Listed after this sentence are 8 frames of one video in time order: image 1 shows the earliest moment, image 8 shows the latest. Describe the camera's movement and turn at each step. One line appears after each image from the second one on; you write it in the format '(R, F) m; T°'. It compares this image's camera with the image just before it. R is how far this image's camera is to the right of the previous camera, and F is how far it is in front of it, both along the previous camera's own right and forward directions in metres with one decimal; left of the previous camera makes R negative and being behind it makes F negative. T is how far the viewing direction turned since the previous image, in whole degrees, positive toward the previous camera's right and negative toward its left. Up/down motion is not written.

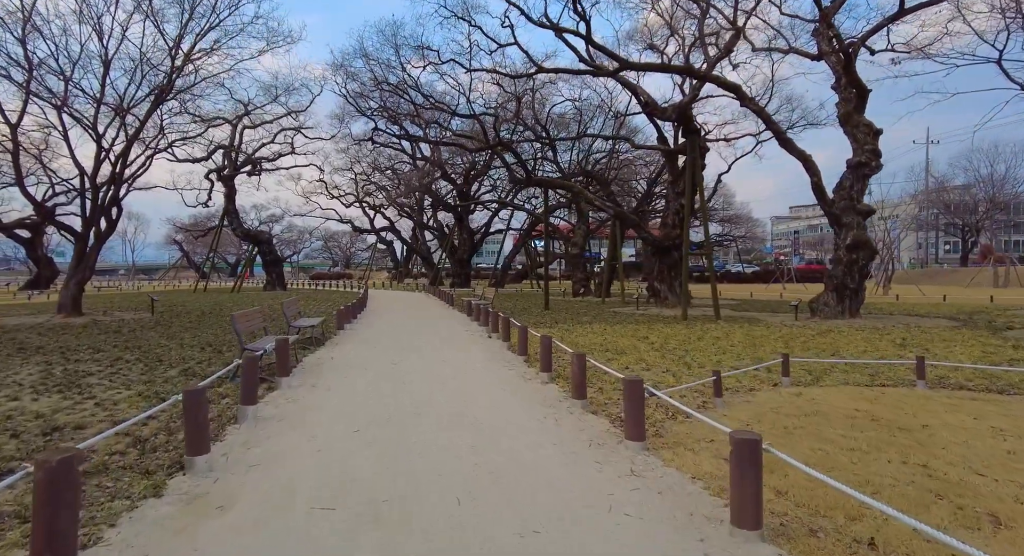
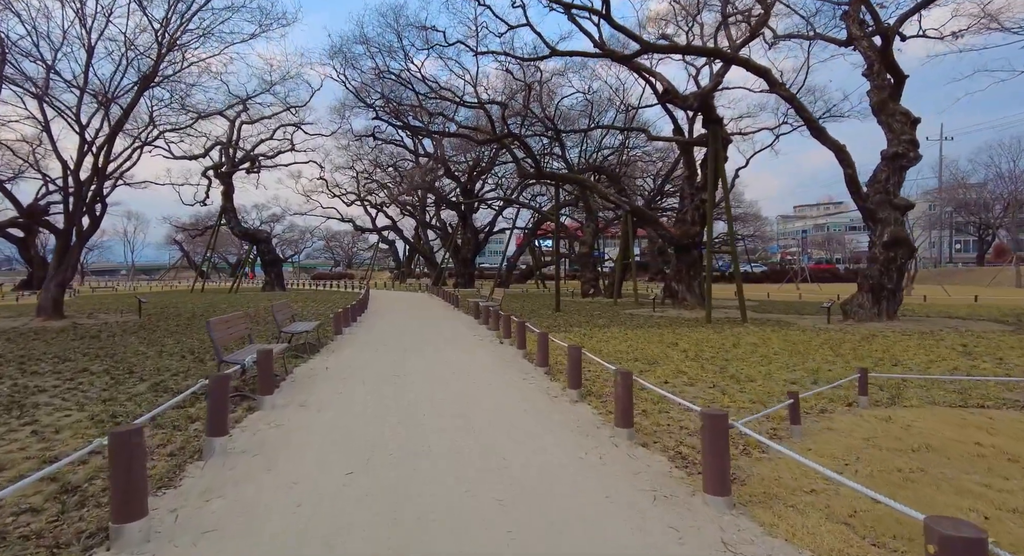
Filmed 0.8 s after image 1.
(-0.2, +1.1) m; 0°
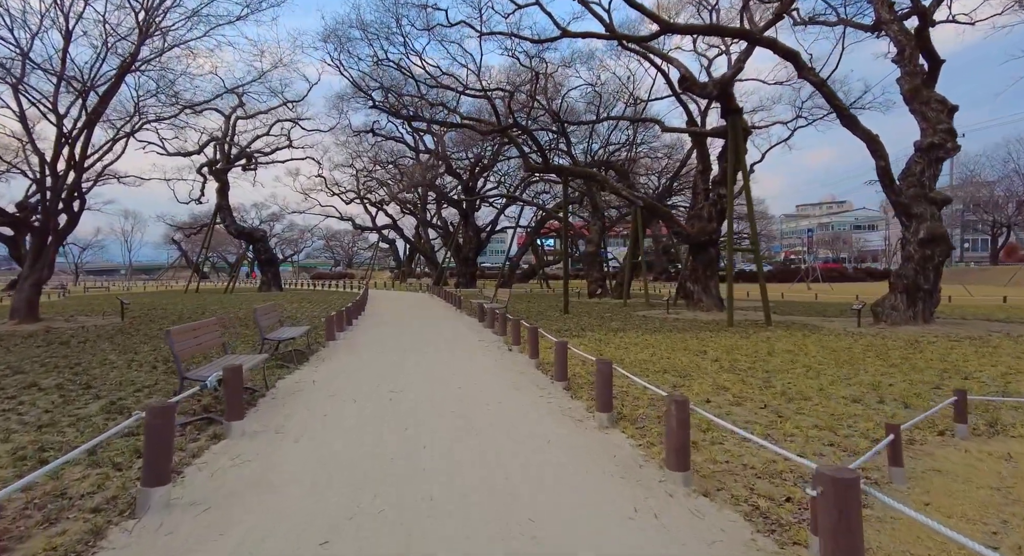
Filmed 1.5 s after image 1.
(-0.2, +1.0) m; 0°
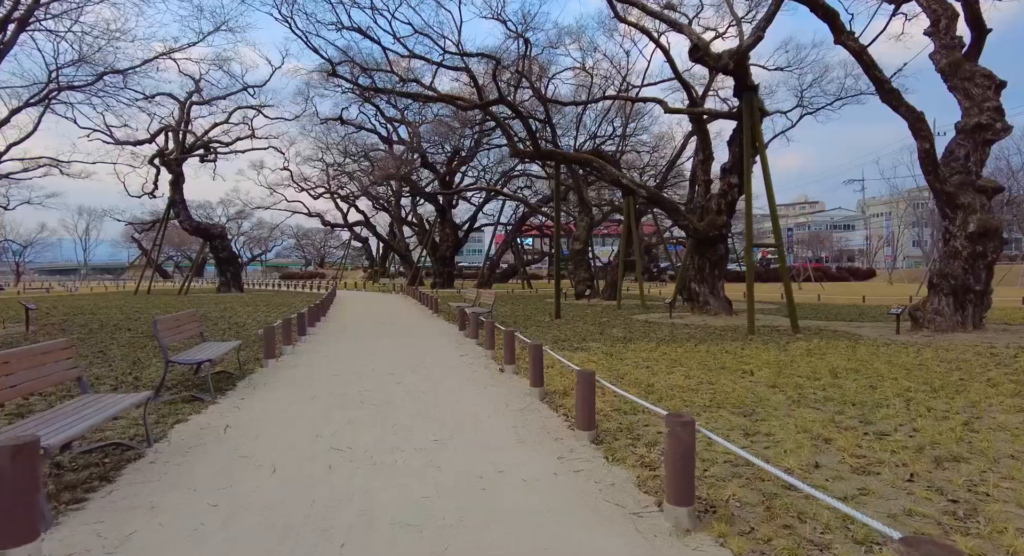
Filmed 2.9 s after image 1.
(-0.2, +2.2) m; +3°
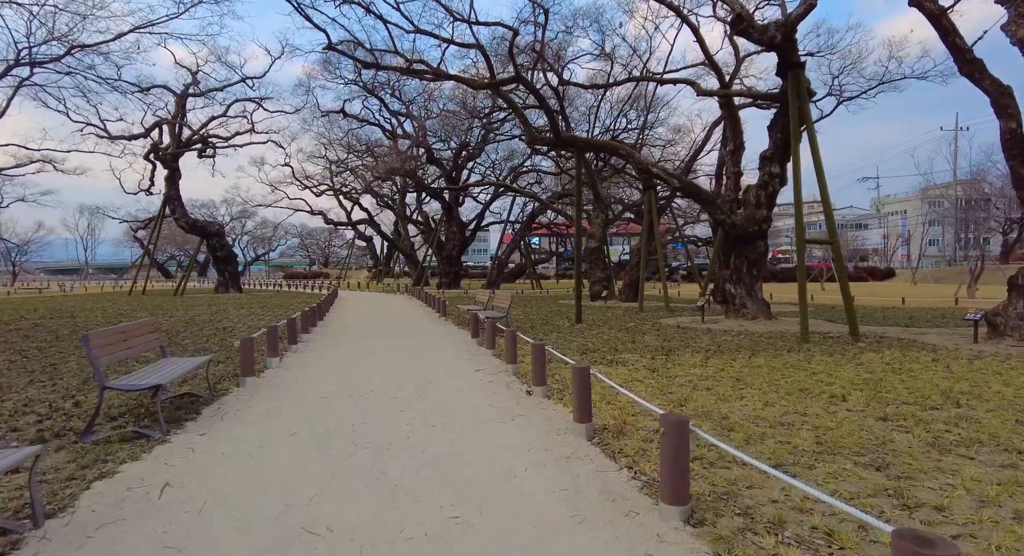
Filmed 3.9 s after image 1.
(-0.3, +1.5) m; 0°
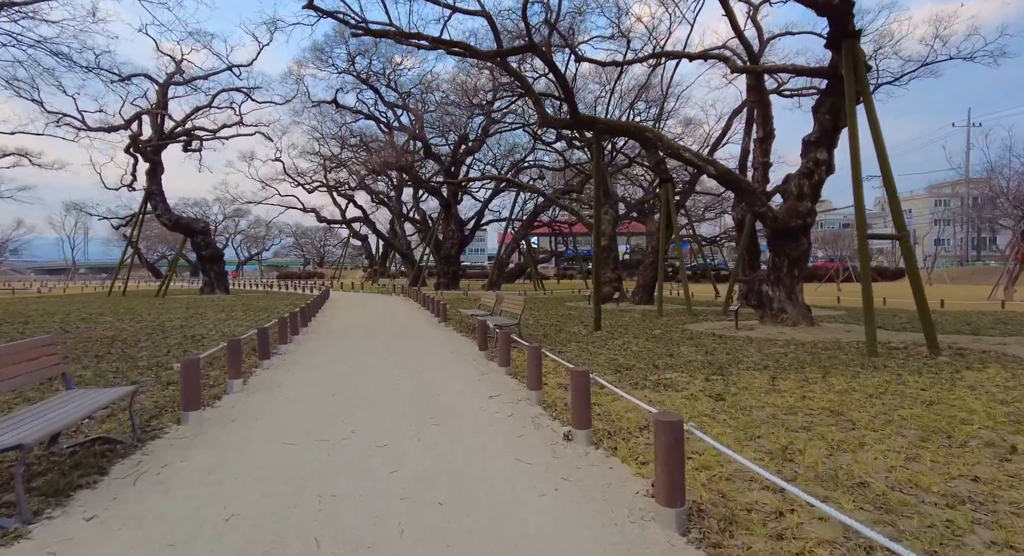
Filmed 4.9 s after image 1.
(-0.3, +1.7) m; 0°
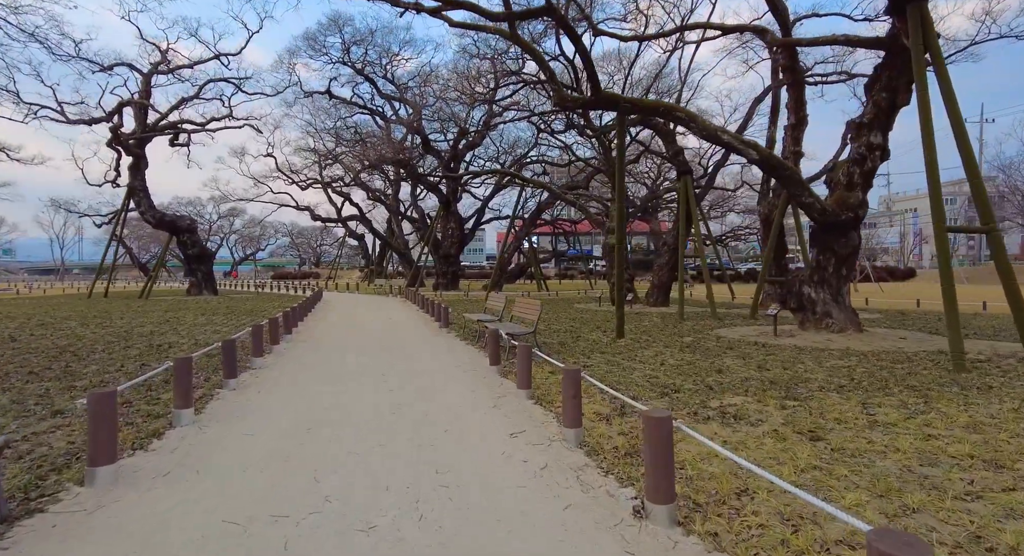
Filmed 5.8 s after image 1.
(-0.3, +1.5) m; 0°
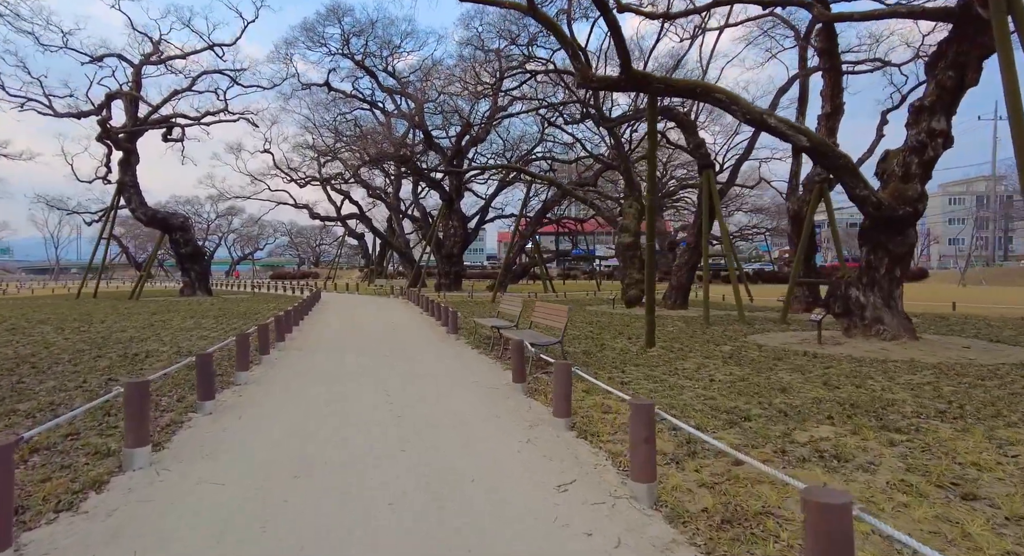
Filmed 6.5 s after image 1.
(-0.4, +1.2) m; 0°
